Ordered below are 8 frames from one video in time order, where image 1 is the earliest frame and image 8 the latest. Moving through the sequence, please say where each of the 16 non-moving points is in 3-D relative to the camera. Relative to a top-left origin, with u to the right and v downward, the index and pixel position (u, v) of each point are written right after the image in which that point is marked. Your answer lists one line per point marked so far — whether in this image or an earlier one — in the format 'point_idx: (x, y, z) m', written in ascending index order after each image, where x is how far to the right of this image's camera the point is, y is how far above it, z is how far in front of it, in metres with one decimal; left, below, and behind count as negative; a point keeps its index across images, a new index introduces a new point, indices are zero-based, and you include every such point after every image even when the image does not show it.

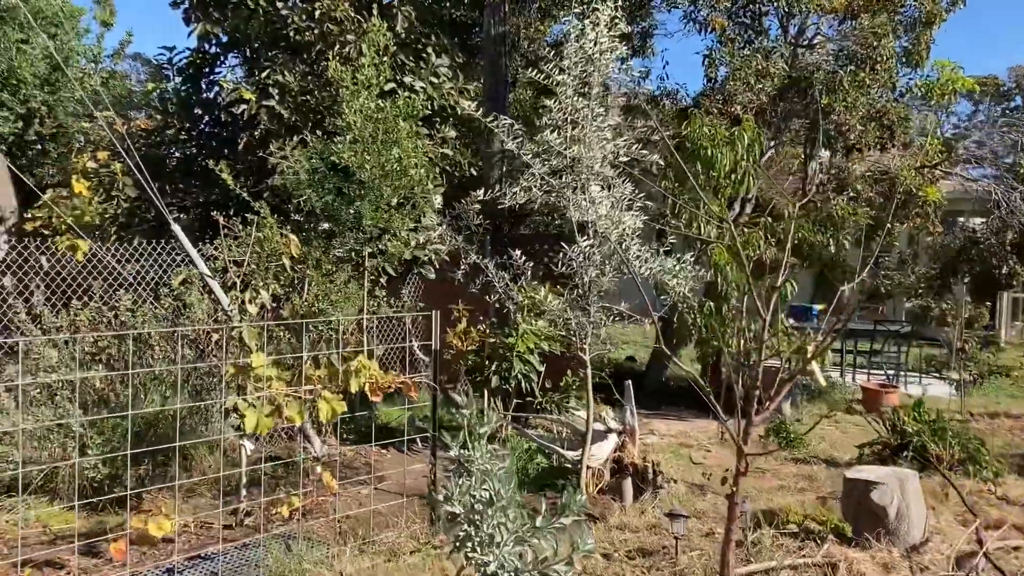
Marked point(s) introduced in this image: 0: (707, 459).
0: (+1.1, -1.0, +5.3) m
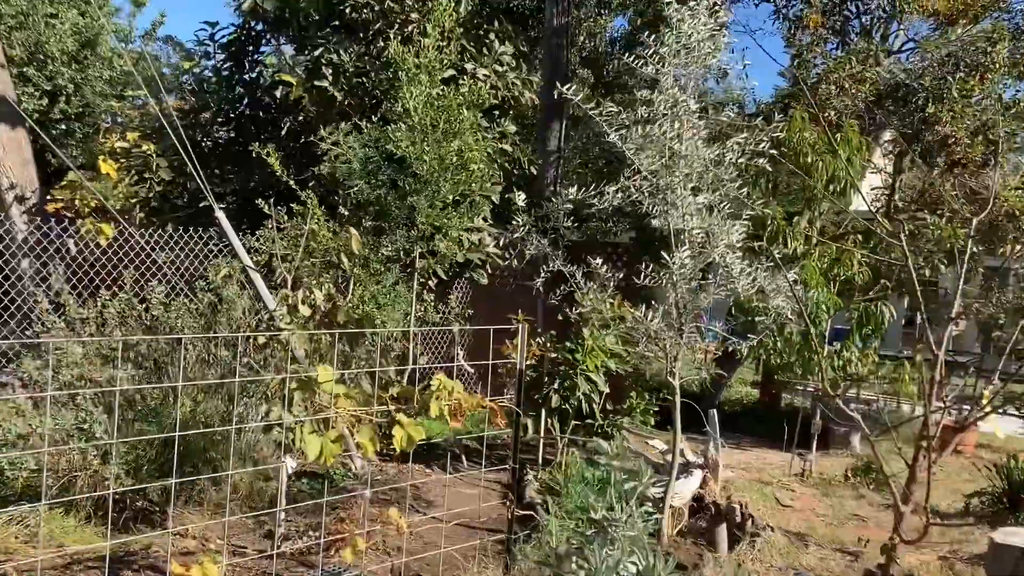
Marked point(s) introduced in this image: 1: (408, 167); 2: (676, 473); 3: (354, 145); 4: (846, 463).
0: (+1.4, -1.1, +4.7) m
1: (-0.6, +0.6, +5.1) m
2: (+0.7, -0.8, +4.2) m
3: (-0.9, +0.8, +5.5) m
4: (+2.1, -1.1, +5.9) m
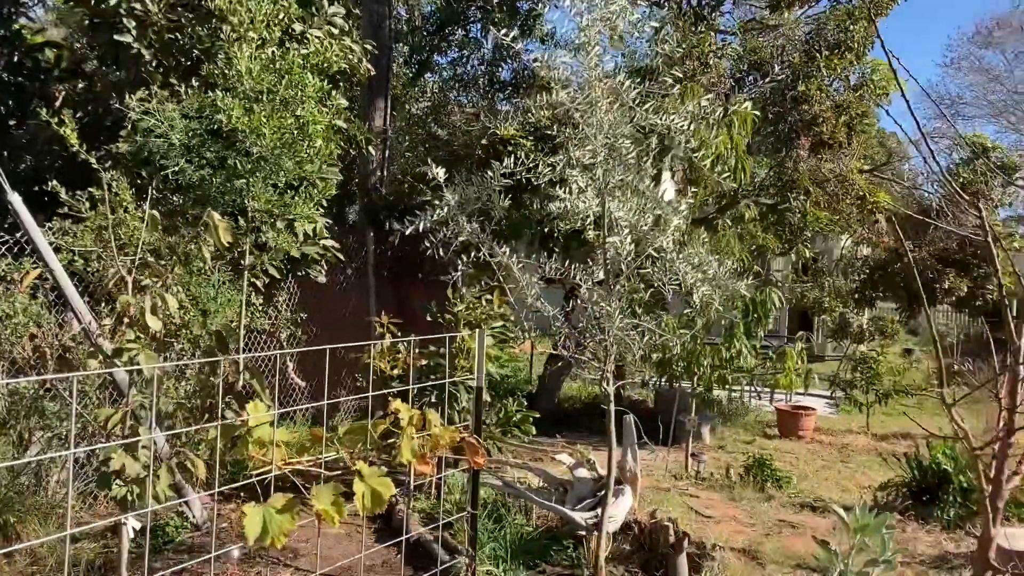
0: (+0.9, -1.0, +4.3) m
1: (-1.2, +0.6, +4.1) m
2: (+0.4, -0.8, +3.6) m
3: (-1.6, +0.8, +4.5) m
4: (+1.2, -1.0, +5.6) m
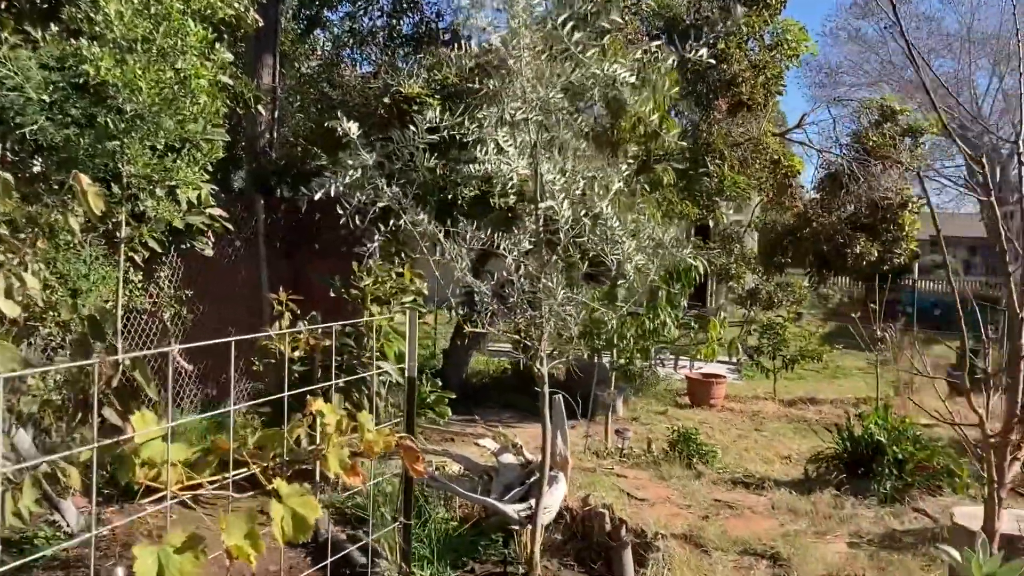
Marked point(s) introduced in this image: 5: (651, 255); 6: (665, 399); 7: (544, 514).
0: (+0.6, -0.9, +4.1) m
1: (-1.5, +0.7, +3.6) m
2: (+0.1, -0.7, +3.3) m
3: (-2.0, +0.9, +3.9) m
4: (+0.7, -0.8, +5.4) m
5: (+0.5, +0.1, +3.5) m
6: (+1.1, -0.8, +6.9) m
7: (+0.1, -0.8, +3.2) m
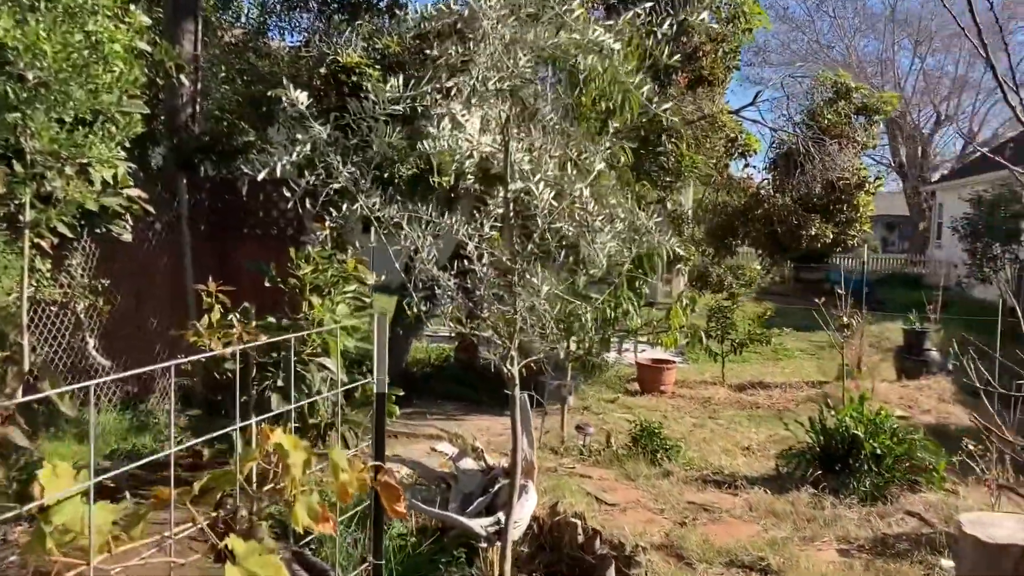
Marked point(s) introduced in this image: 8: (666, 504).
0: (+0.4, -0.8, +3.8) m
1: (-1.6, +0.7, +3.1) m
2: (0.0, -0.6, +3.0) m
3: (-2.1, +0.9, +3.4) m
4: (+0.5, -0.8, +5.1) m
5: (+0.4, +0.2, +3.2) m
6: (+0.7, -0.7, +6.7) m
7: (0.0, -0.7, +2.9) m
8: (+0.6, -0.8, +3.6) m
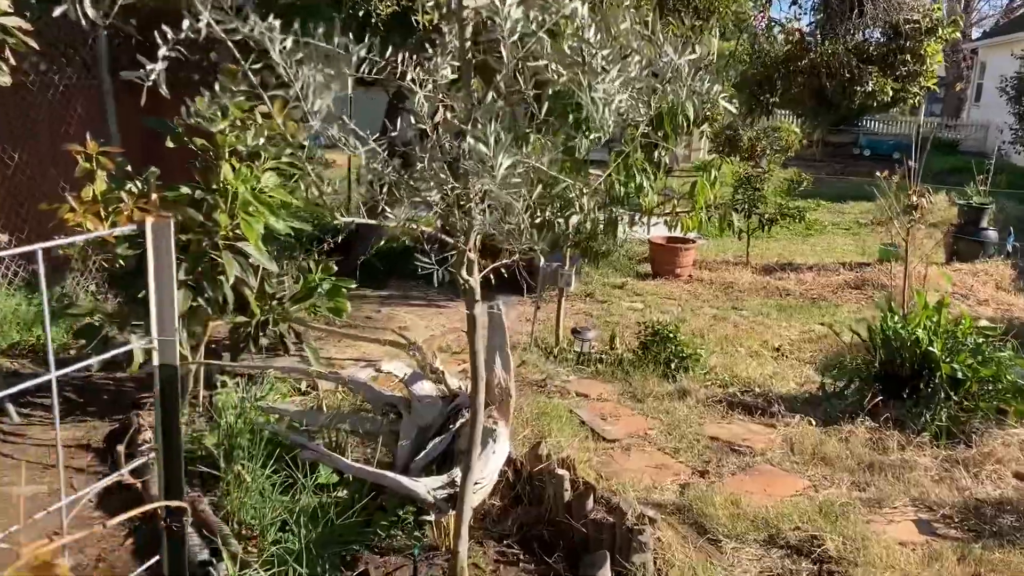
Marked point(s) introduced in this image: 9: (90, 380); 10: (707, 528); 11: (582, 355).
0: (+0.3, -0.4, +3.0) m
1: (-1.7, +1.0, +2.1) m
2: (-0.1, -0.4, +2.1) m
3: (-2.2, +1.3, +2.3) m
4: (+0.4, -0.2, +4.3) m
5: (+0.3, +0.5, +2.2) m
6: (+0.7, +0.1, +5.8) m
7: (-0.1, -0.5, +2.0) m
8: (+0.5, -0.5, +2.8) m
9: (-1.6, -0.4, +3.7) m
10: (+0.5, -0.6, +2.3) m
11: (+0.3, -0.3, +3.6) m
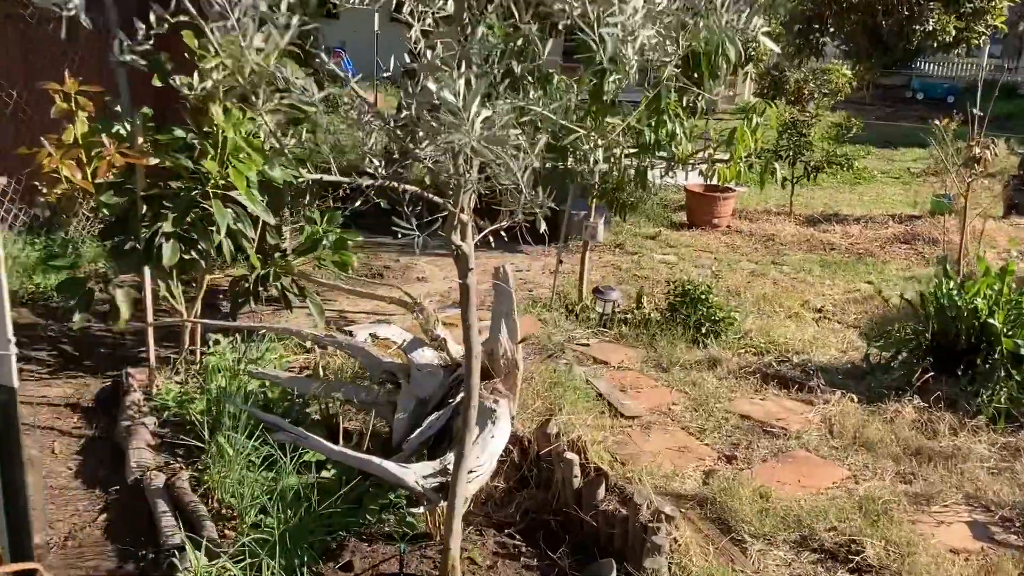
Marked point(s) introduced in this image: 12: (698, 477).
0: (+0.3, -0.3, +2.7) m
1: (-1.7, +1.1, +1.8) m
2: (-0.1, -0.3, +1.9) m
3: (-2.2, +1.4, +2.1) m
4: (+0.5, 0.0, +4.0) m
5: (+0.3, +0.5, +1.9) m
6: (+0.8, +0.4, +5.5) m
7: (-0.1, -0.4, +1.8) m
8: (+0.5, -0.4, +2.5) m
9: (-1.6, -0.2, +3.5) m
10: (+0.5, -0.5, +2.0) m
11: (+0.3, -0.1, +3.4) m
12: (+0.4, -0.4, +2.2) m
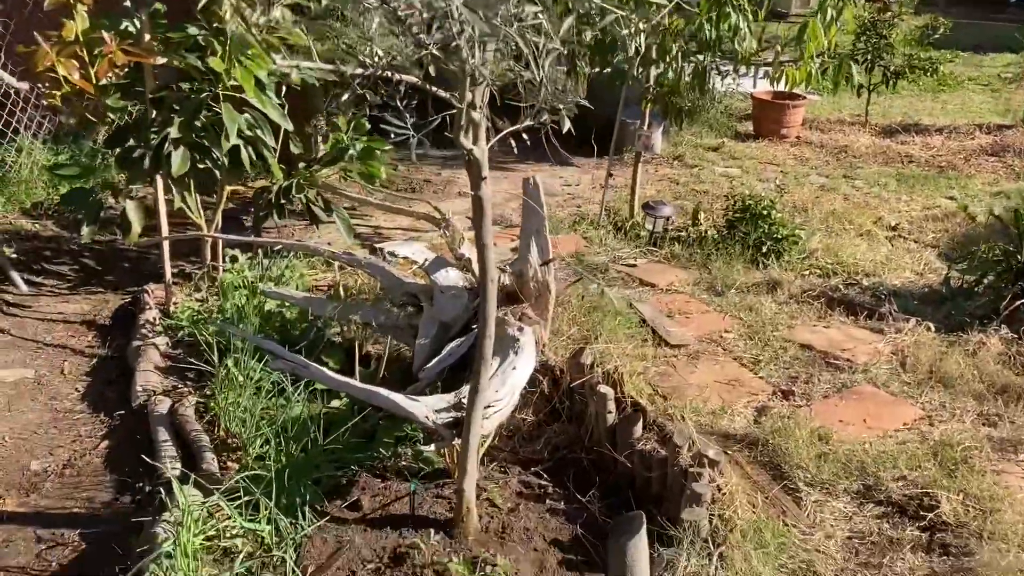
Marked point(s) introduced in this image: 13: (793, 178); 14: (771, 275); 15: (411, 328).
0: (+0.4, -0.1, +2.5) m
1: (-1.6, +1.3, +1.6) m
2: (0.0, -0.1, +1.7) m
3: (-2.1, +1.6, +1.8) m
4: (+0.7, +0.4, +3.7) m
5: (+0.4, +0.7, +1.6) m
6: (+1.1, +0.9, +5.1) m
7: (-0.1, -0.2, +1.6) m
8: (+0.6, -0.1, +2.3) m
9: (-1.4, +0.2, +3.4) m
10: (+0.5, -0.3, +1.8) m
11: (+0.5, +0.2, +3.1) m
12: (+0.5, -0.3, +2.0) m
13: (+1.3, +0.5, +4.3) m
14: (+0.8, 0.0, +2.8) m
15: (-0.2, -0.1, +2.2) m
